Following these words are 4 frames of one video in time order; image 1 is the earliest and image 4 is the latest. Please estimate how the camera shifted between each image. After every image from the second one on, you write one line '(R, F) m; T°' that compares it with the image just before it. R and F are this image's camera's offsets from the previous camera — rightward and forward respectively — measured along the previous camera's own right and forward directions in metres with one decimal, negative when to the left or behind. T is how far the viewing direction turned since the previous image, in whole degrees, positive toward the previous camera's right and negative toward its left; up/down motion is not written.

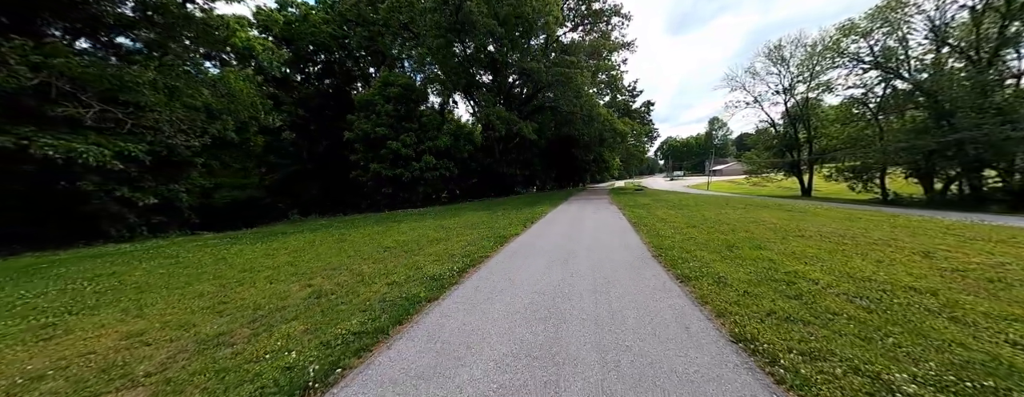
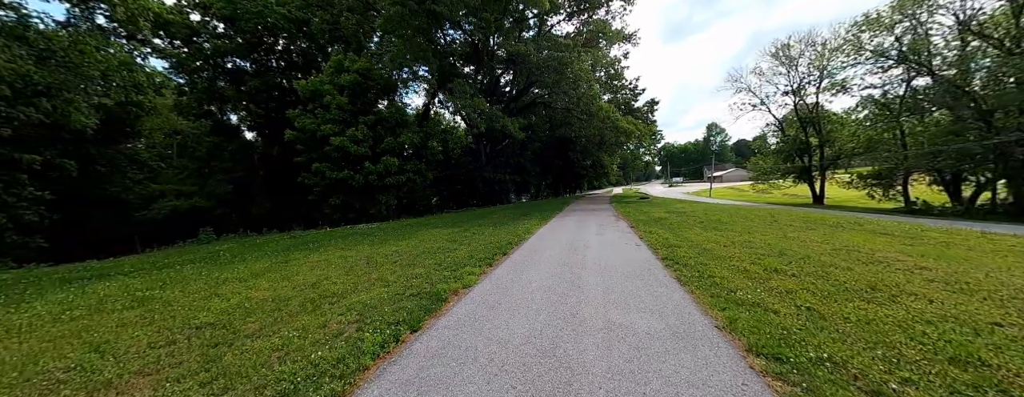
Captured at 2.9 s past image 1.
(+0.8, +3.4) m; +1°
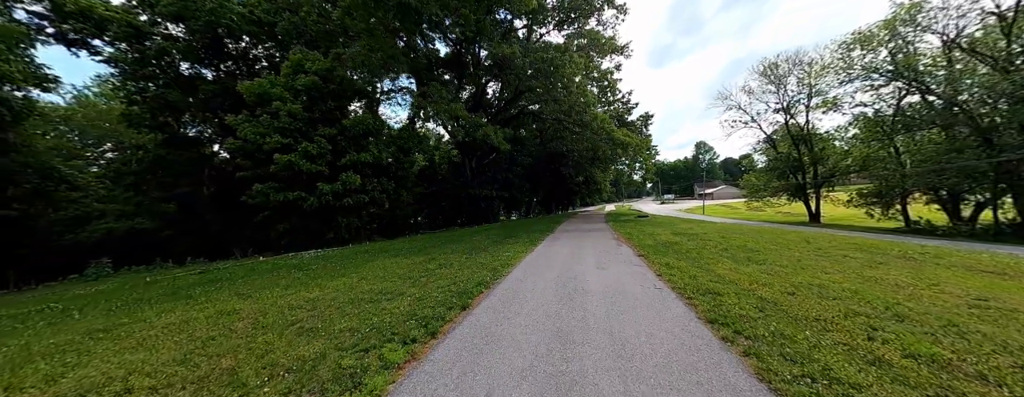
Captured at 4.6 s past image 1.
(+0.4, +2.1) m; +2°
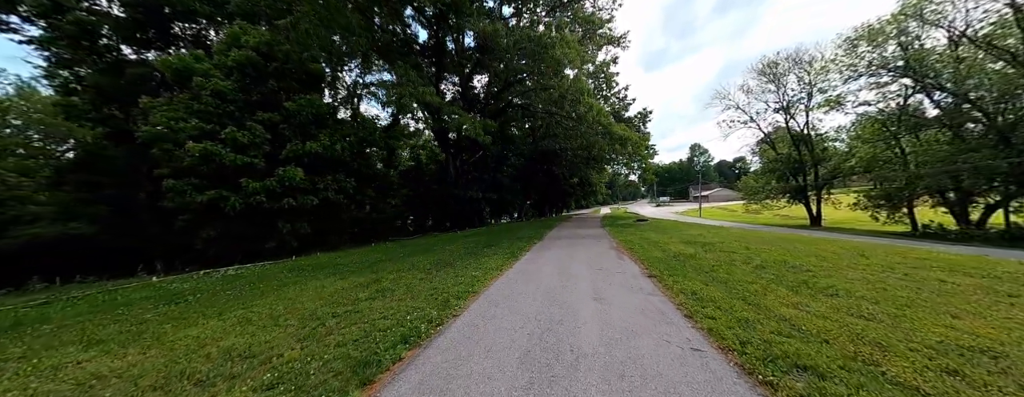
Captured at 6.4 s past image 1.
(+0.6, +2.1) m; +1°
